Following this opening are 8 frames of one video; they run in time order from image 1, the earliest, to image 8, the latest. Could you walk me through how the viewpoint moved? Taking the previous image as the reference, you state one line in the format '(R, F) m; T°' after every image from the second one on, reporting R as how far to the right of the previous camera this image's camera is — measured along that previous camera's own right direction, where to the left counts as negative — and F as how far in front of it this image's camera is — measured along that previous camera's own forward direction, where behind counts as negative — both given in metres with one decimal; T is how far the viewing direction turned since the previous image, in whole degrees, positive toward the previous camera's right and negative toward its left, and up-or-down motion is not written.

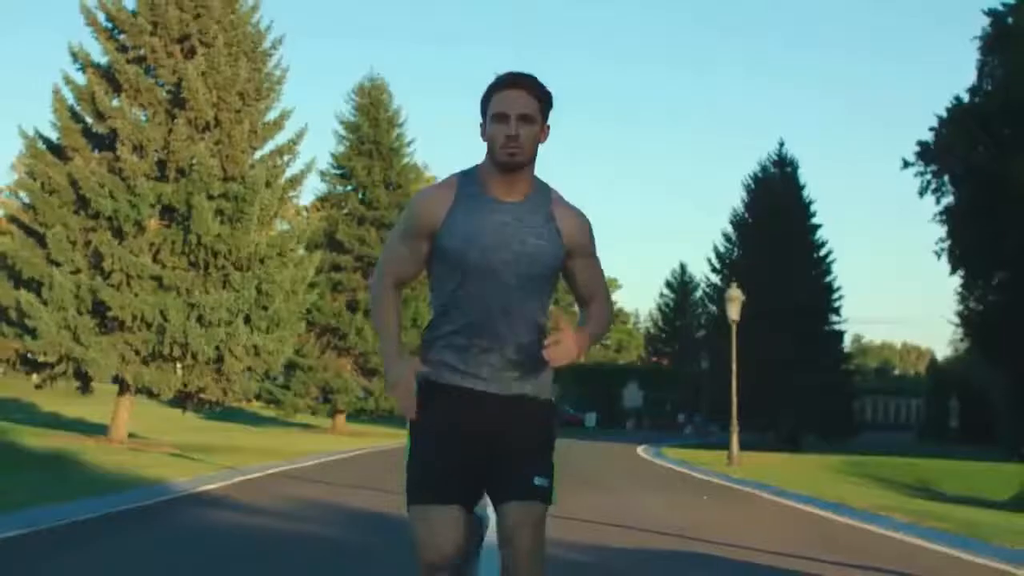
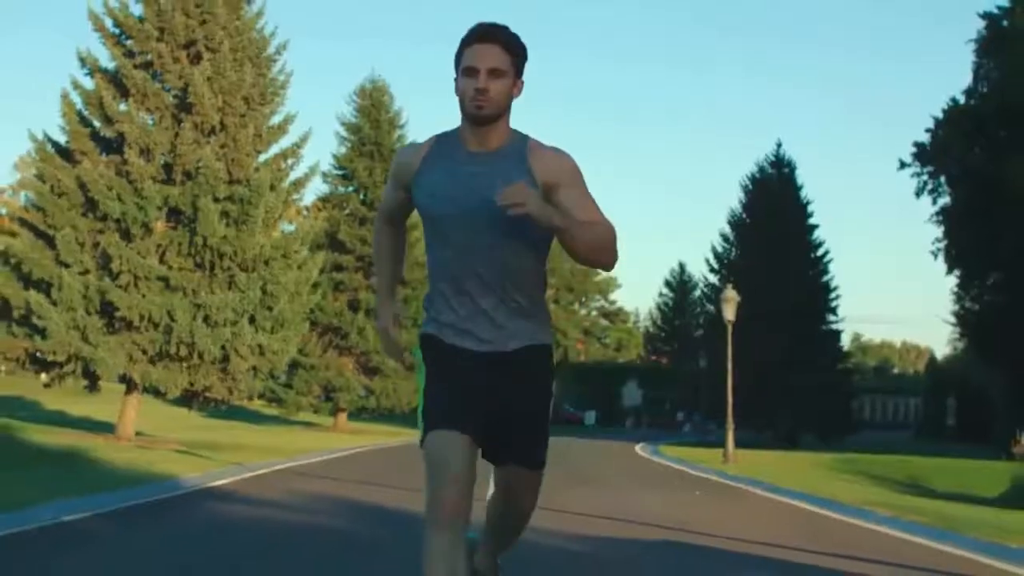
(0.0, -0.6) m; 0°
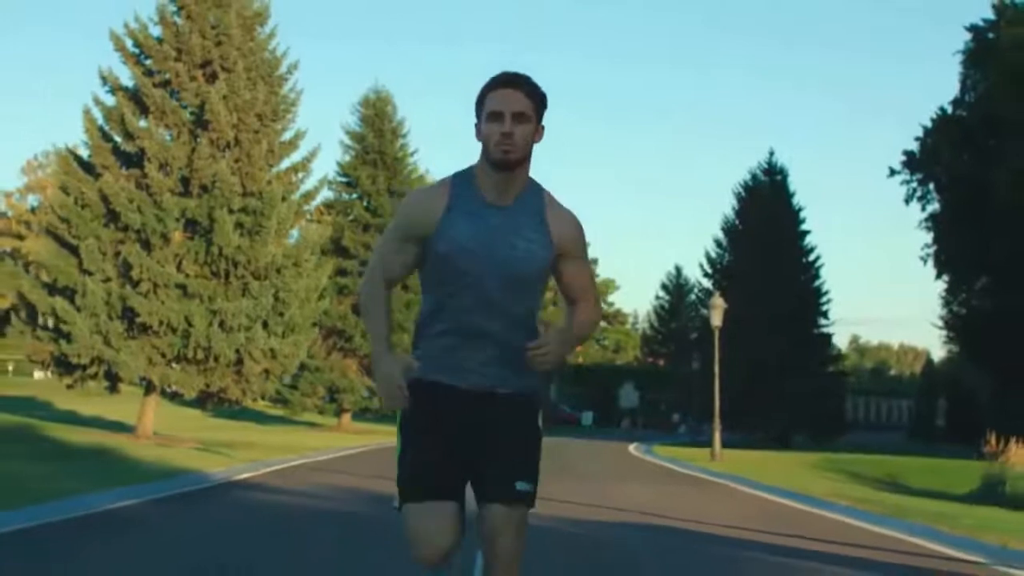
(0.0, -1.6) m; 0°
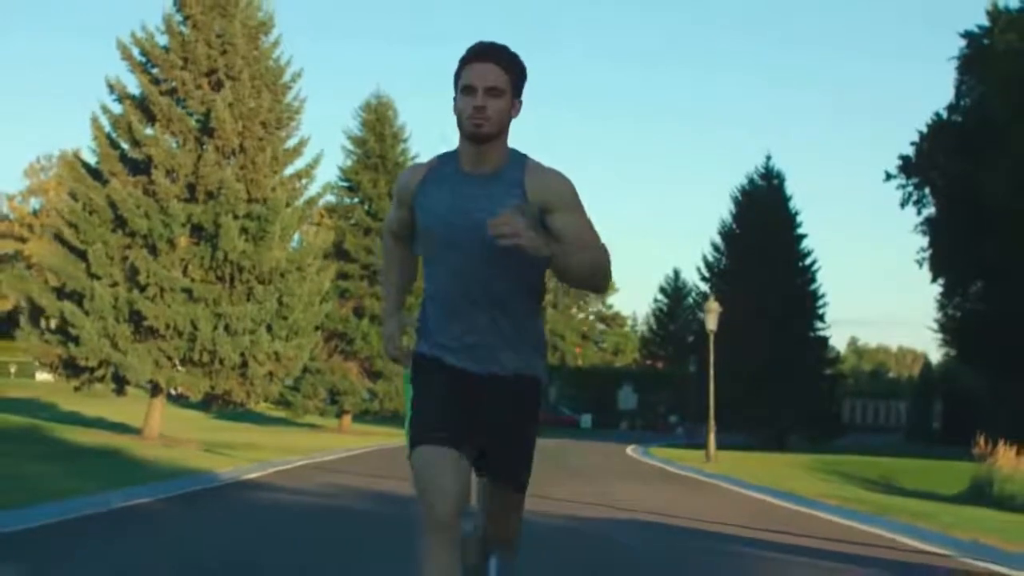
(0.0, -0.6) m; 0°
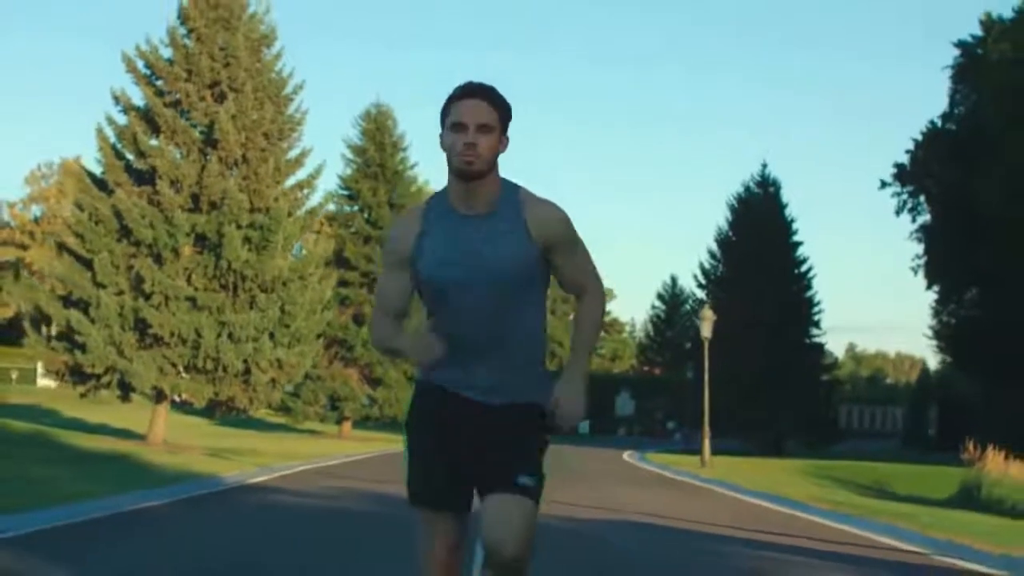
(0.0, -0.6) m; 0°
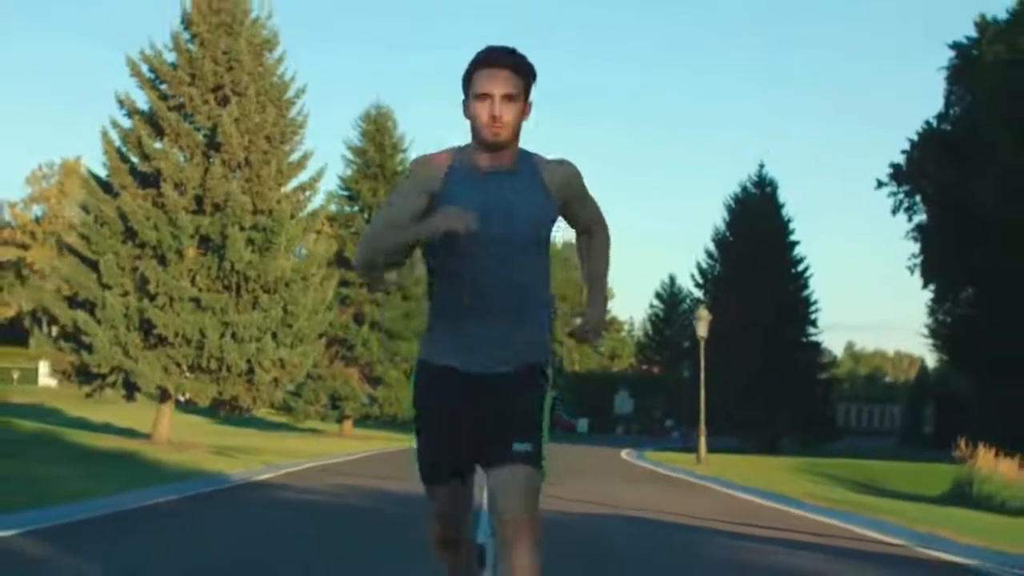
(0.0, -0.5) m; 0°
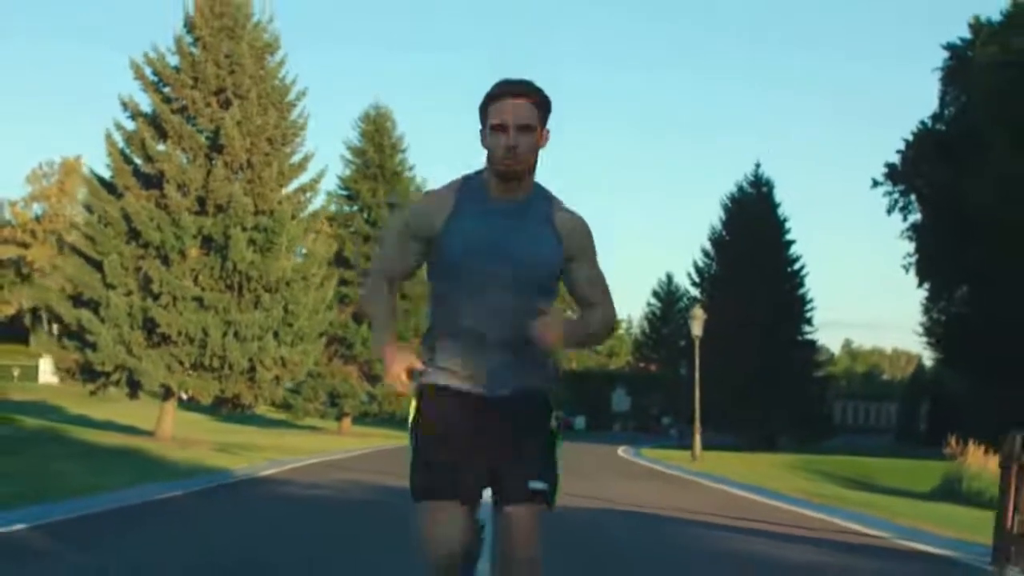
(0.0, -0.5) m; 0°
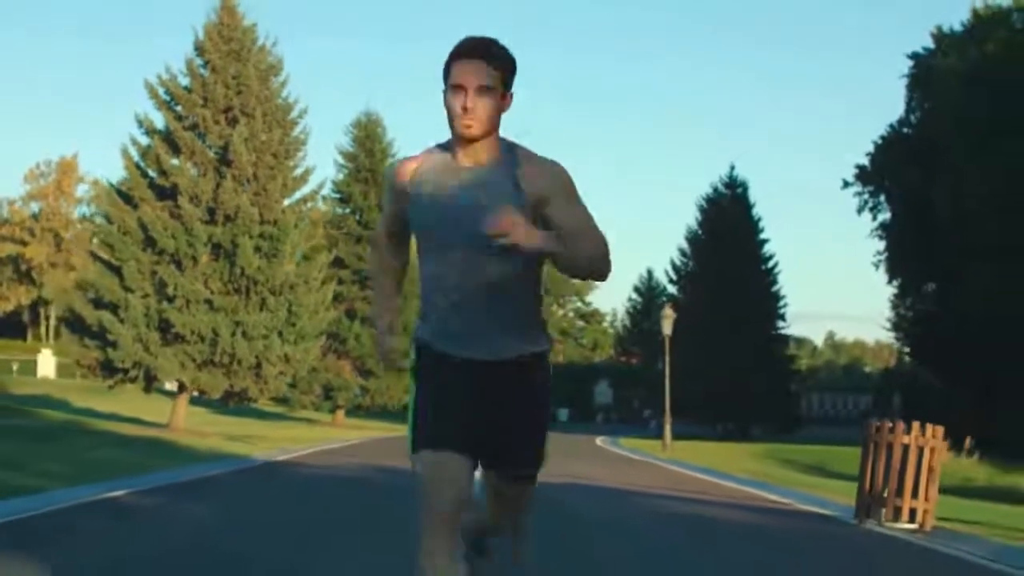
(0.0, -2.9) m; +1°
